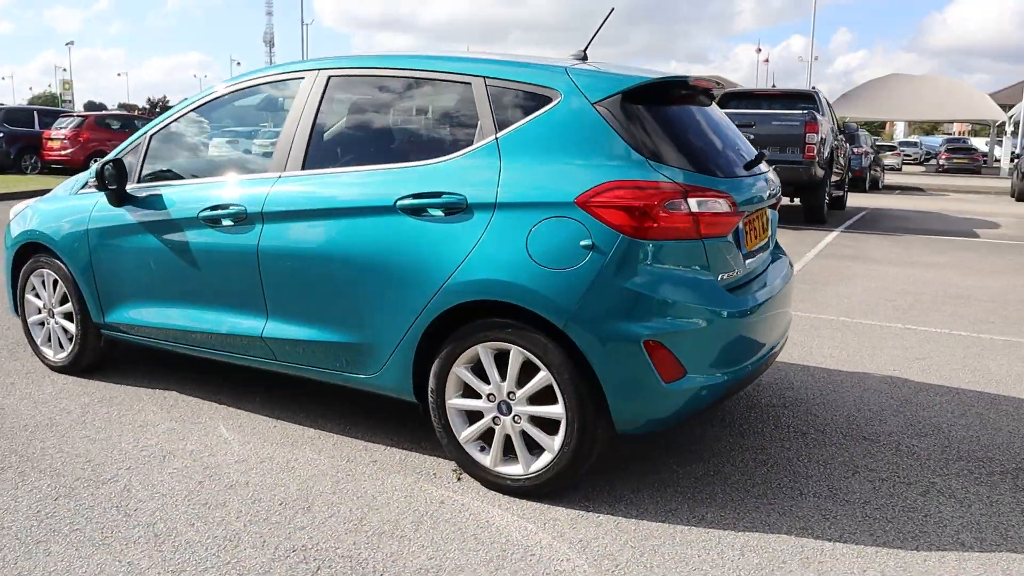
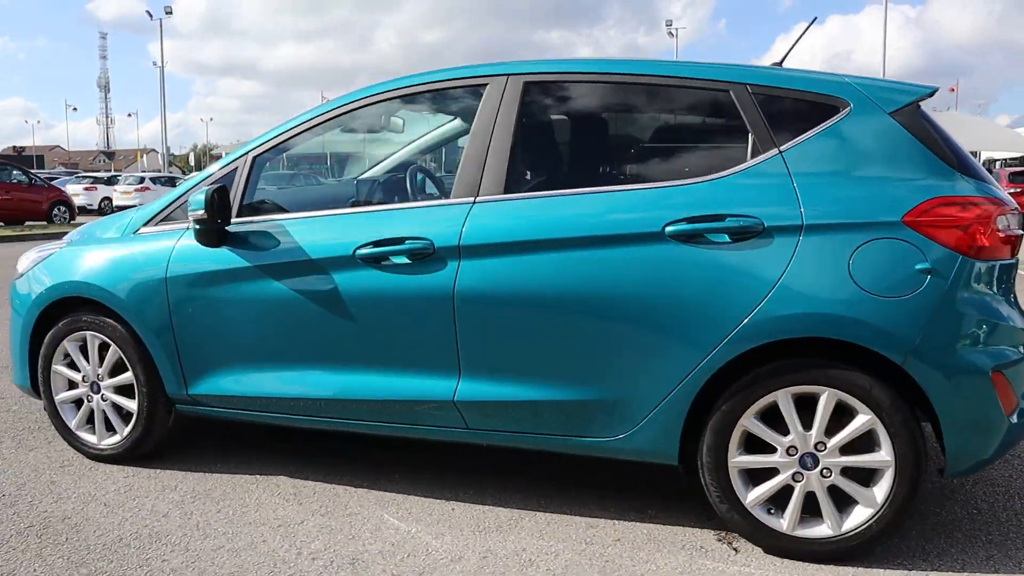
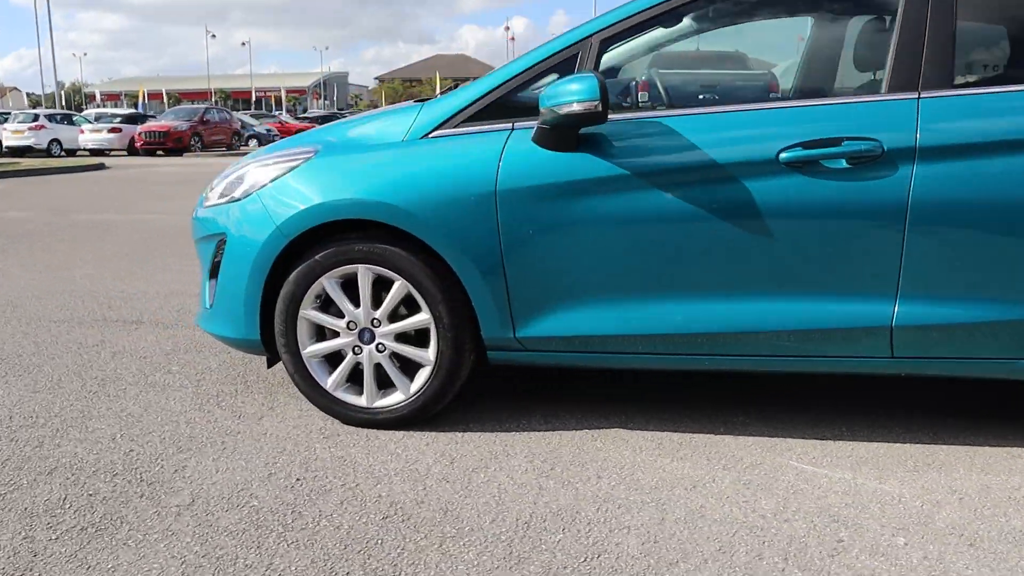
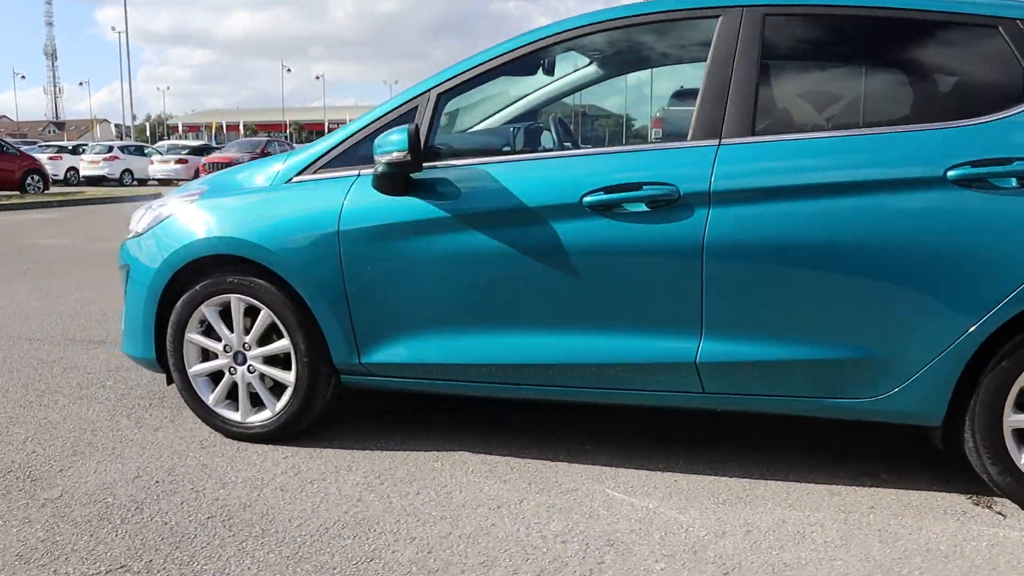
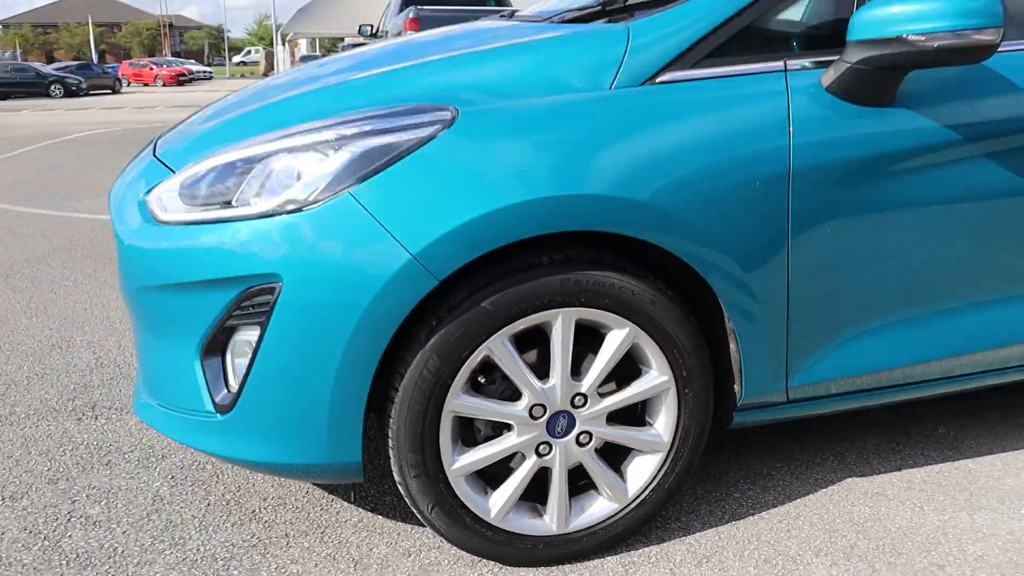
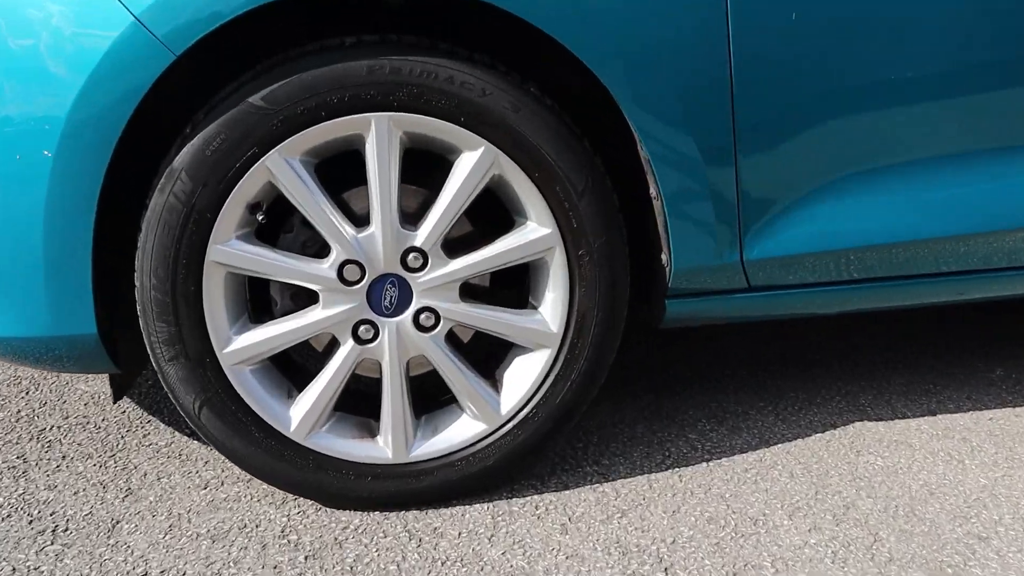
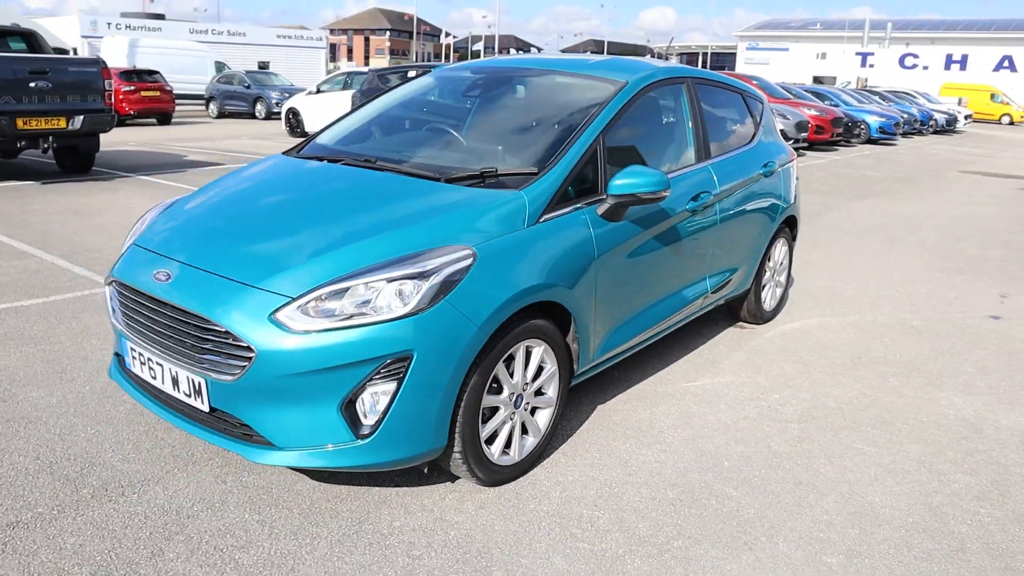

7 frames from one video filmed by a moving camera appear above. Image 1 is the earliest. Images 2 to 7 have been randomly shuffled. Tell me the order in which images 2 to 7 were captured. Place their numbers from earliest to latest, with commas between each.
2, 4, 3, 6, 5, 7
